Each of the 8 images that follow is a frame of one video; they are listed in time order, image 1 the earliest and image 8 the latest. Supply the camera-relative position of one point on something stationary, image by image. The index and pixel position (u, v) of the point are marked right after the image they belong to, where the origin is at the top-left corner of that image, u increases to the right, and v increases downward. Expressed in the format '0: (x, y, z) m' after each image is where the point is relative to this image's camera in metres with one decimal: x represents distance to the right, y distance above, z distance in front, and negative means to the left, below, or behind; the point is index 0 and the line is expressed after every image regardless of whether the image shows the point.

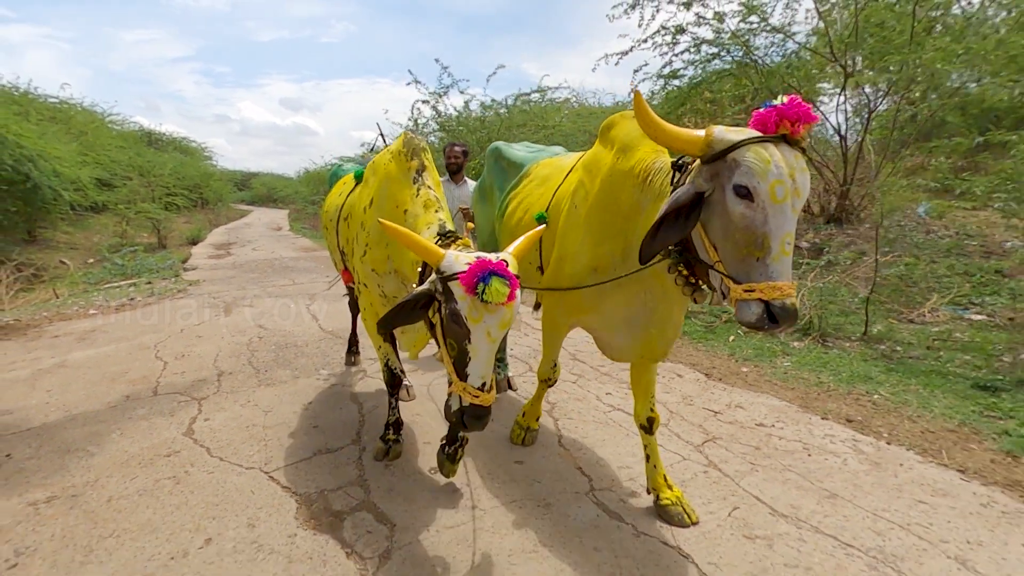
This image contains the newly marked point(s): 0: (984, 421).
0: (+3.2, -0.9, +3.8) m
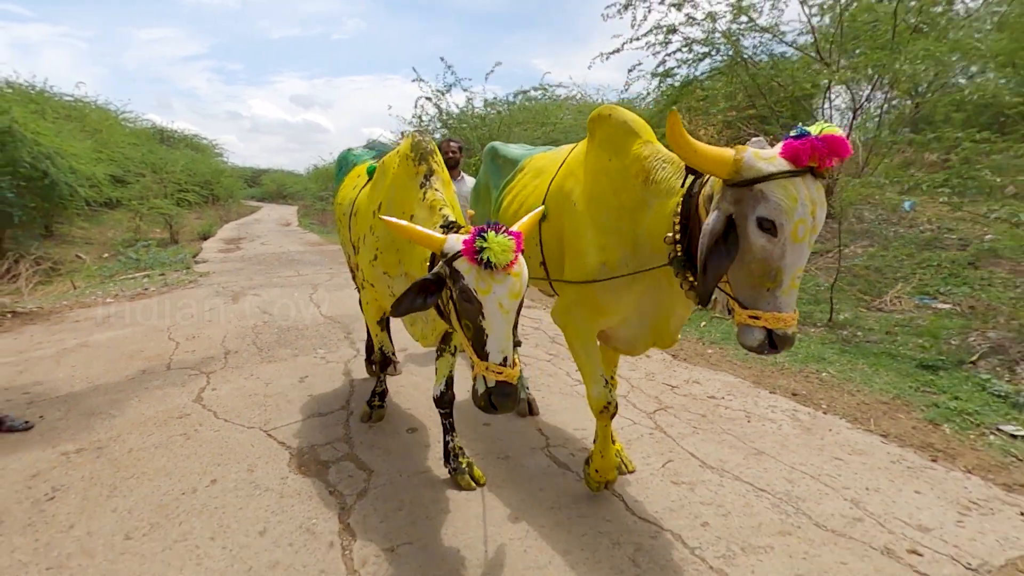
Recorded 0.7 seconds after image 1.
0: (+3.1, -0.8, +4.2) m
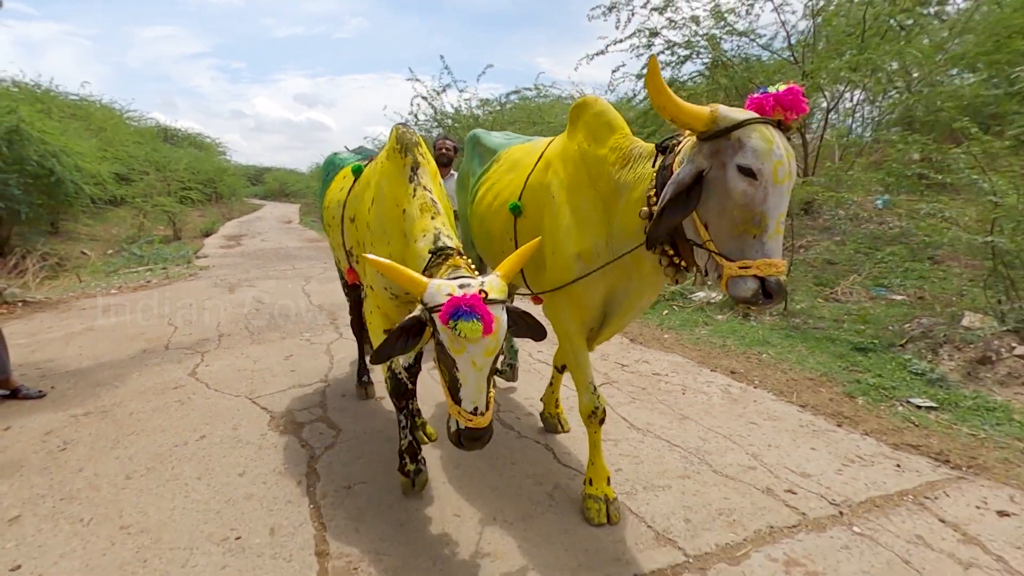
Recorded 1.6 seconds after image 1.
0: (+2.8, -0.7, +4.6) m
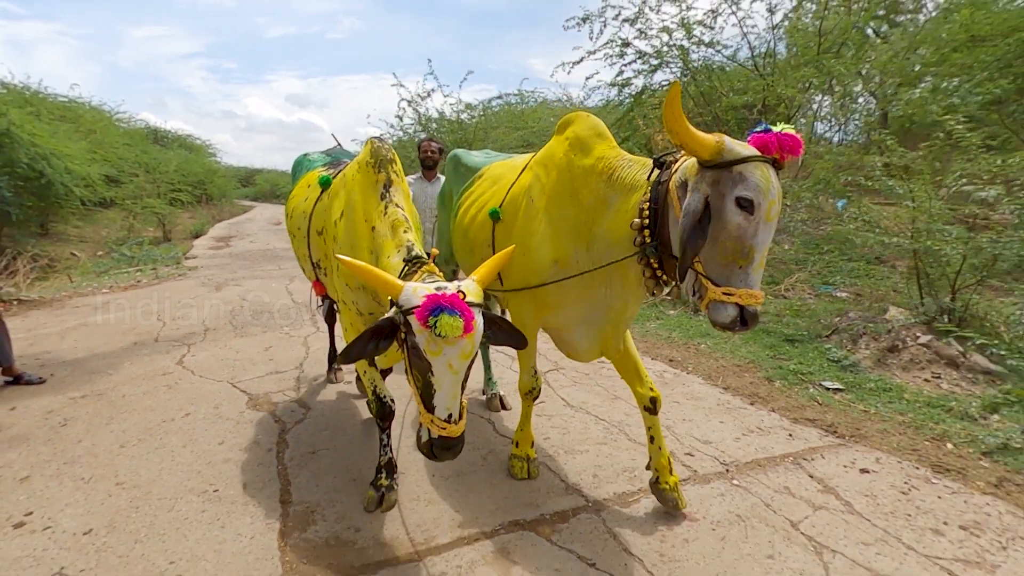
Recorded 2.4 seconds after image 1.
0: (+2.4, -0.7, +5.1) m
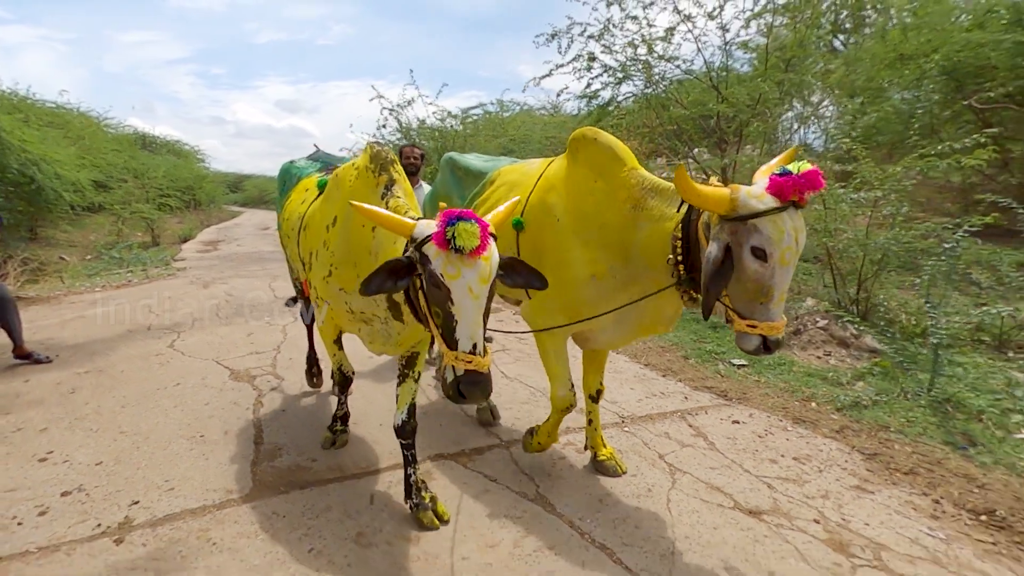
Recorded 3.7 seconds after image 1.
0: (+1.9, -0.6, +5.8) m
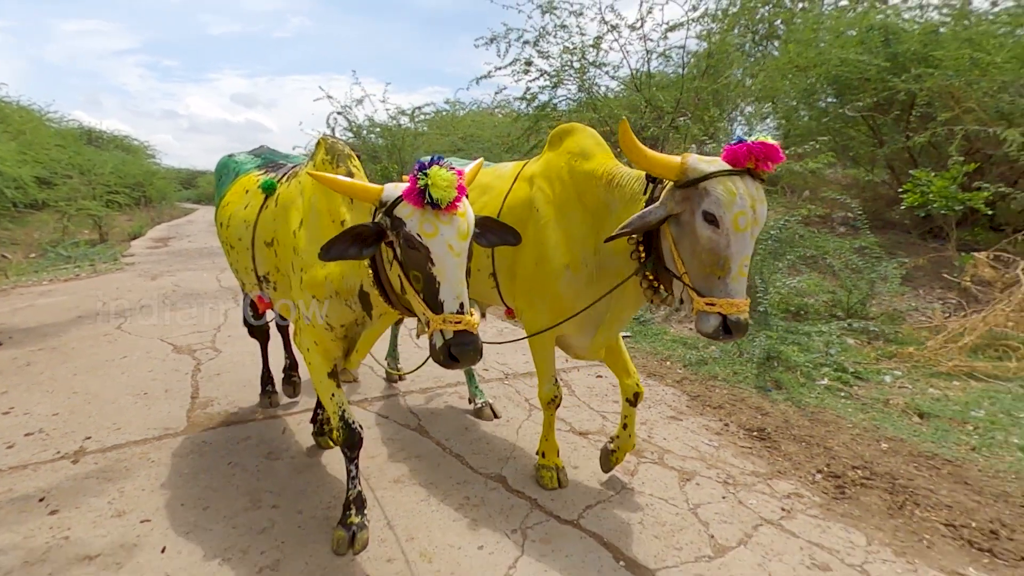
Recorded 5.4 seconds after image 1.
0: (+0.9, -0.4, +6.7) m
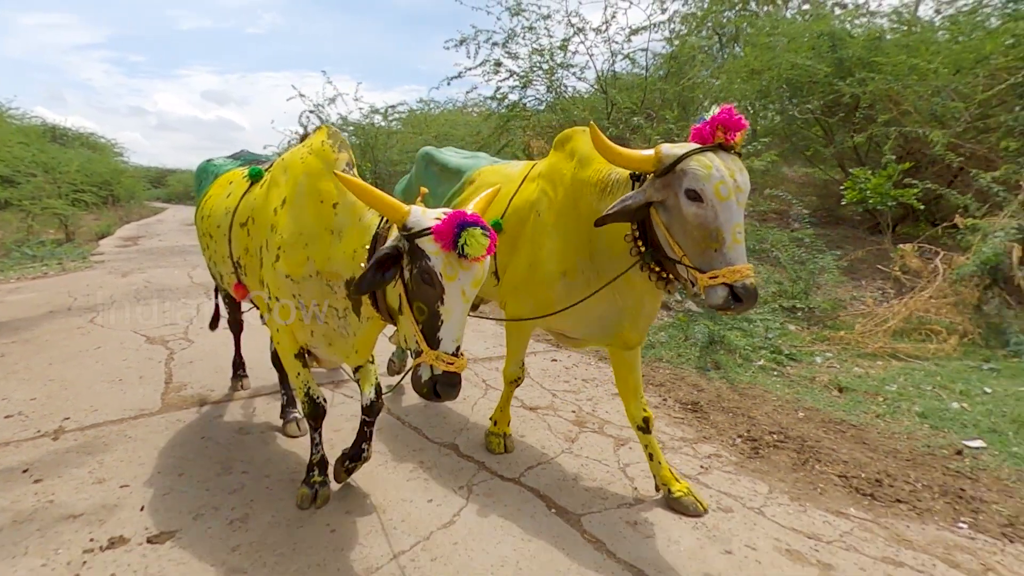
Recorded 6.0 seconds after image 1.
0: (+0.5, -0.3, +7.1) m
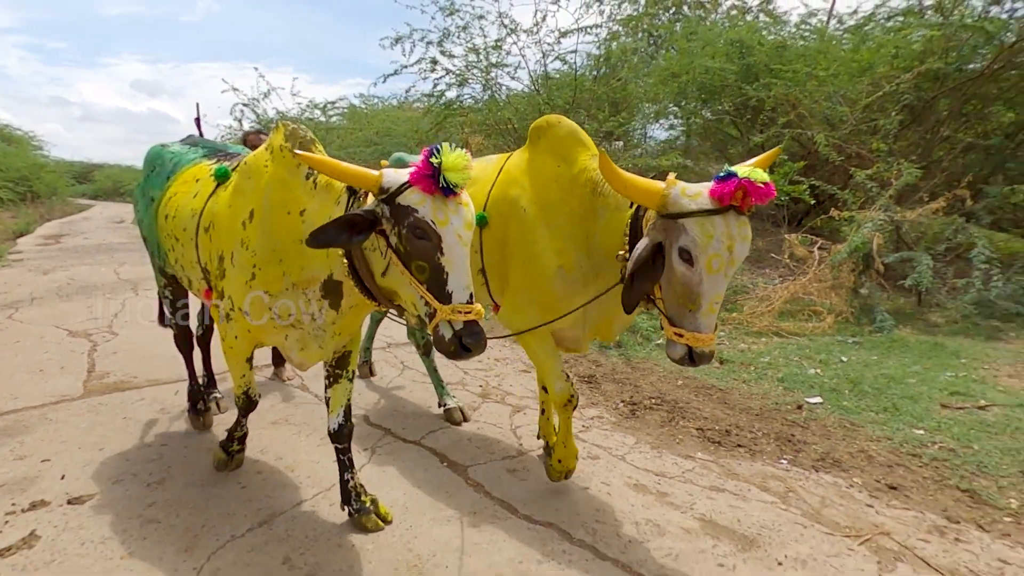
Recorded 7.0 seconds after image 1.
0: (-0.5, -0.2, +7.5) m
